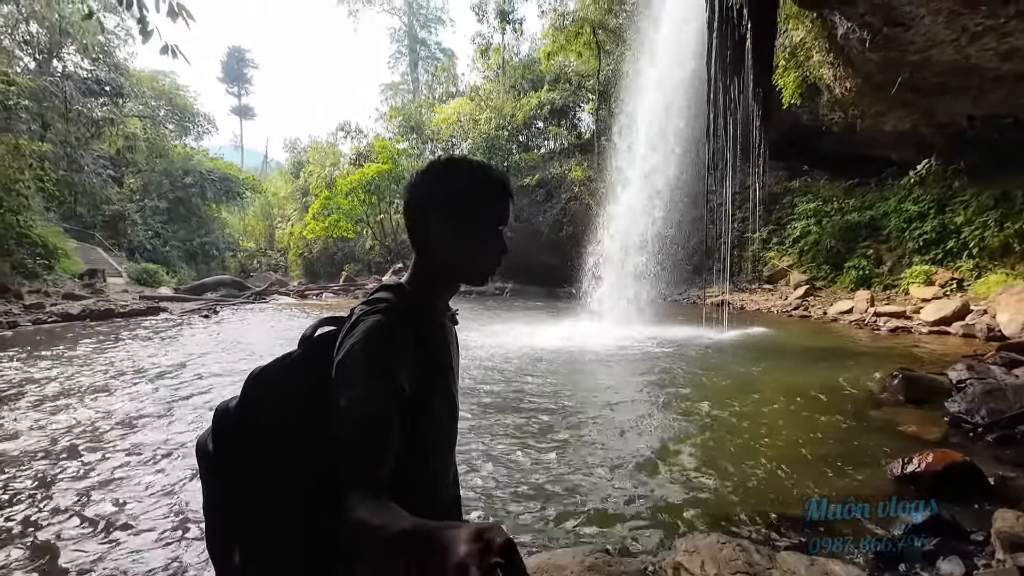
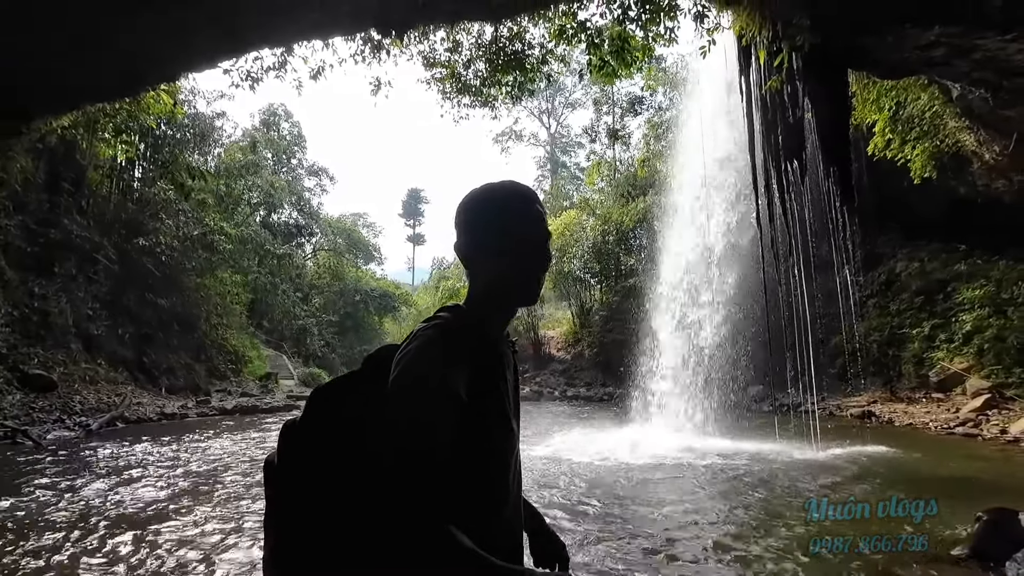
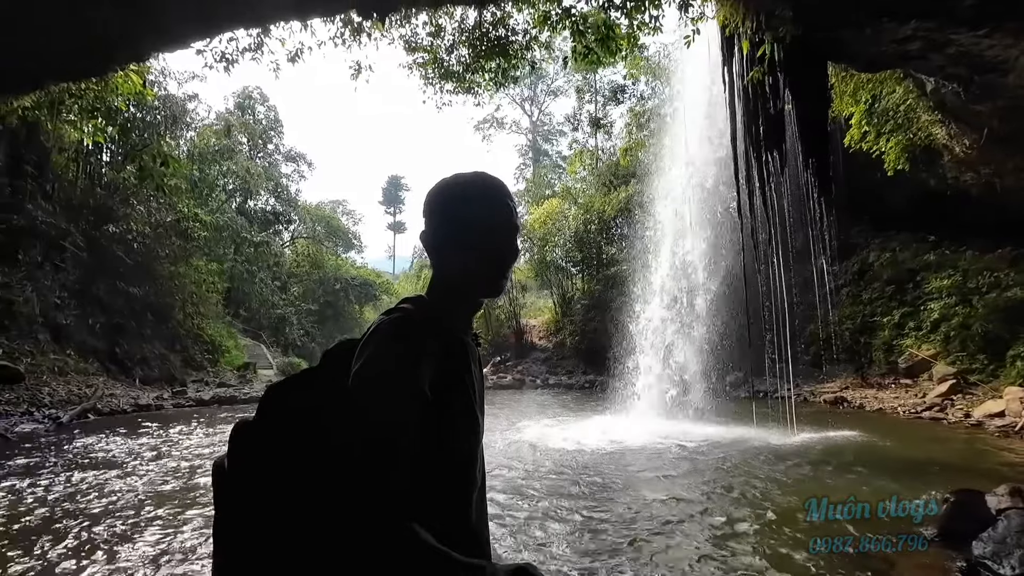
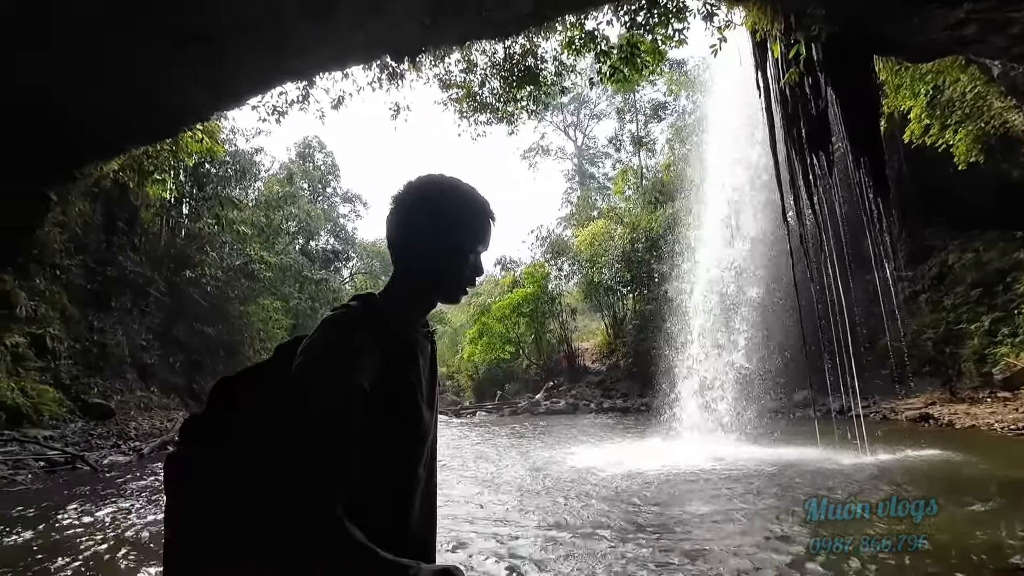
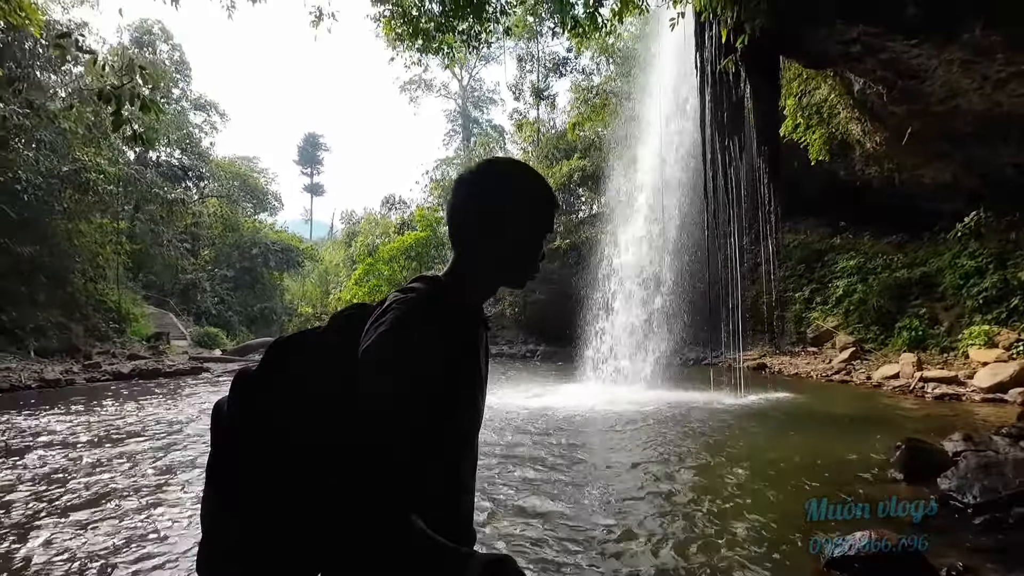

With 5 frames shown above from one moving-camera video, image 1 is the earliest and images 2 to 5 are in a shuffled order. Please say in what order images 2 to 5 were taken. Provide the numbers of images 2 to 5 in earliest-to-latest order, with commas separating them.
5, 3, 2, 4
